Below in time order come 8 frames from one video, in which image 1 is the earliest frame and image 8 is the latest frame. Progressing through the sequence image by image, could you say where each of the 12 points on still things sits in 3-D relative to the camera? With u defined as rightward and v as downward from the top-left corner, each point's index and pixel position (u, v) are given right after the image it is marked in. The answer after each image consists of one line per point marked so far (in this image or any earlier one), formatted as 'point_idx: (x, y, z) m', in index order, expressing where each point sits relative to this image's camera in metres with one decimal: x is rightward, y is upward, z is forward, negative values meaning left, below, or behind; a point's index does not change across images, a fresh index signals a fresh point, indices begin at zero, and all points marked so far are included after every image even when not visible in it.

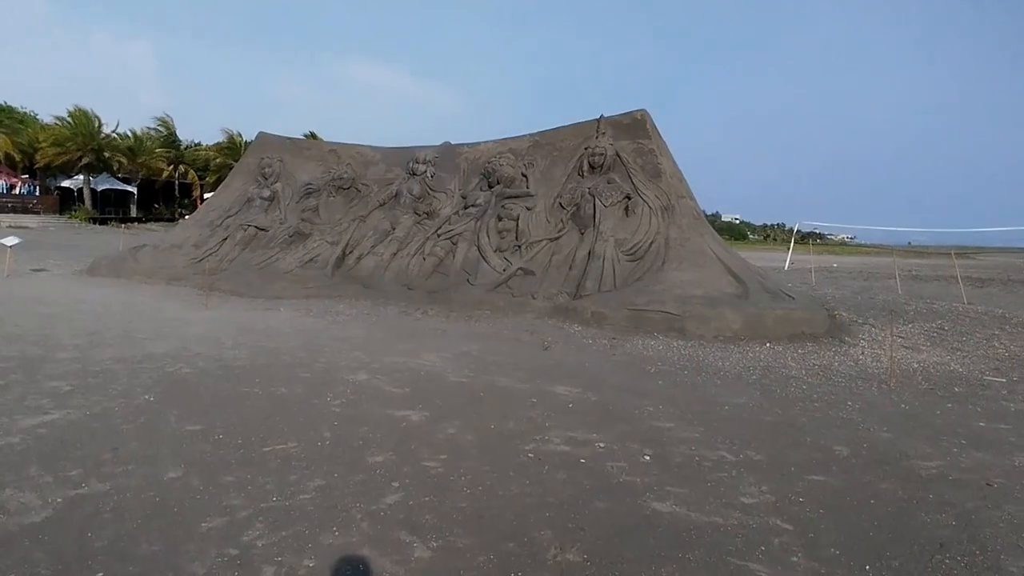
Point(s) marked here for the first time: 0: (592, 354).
0: (+0.4, -0.3, +5.4) m
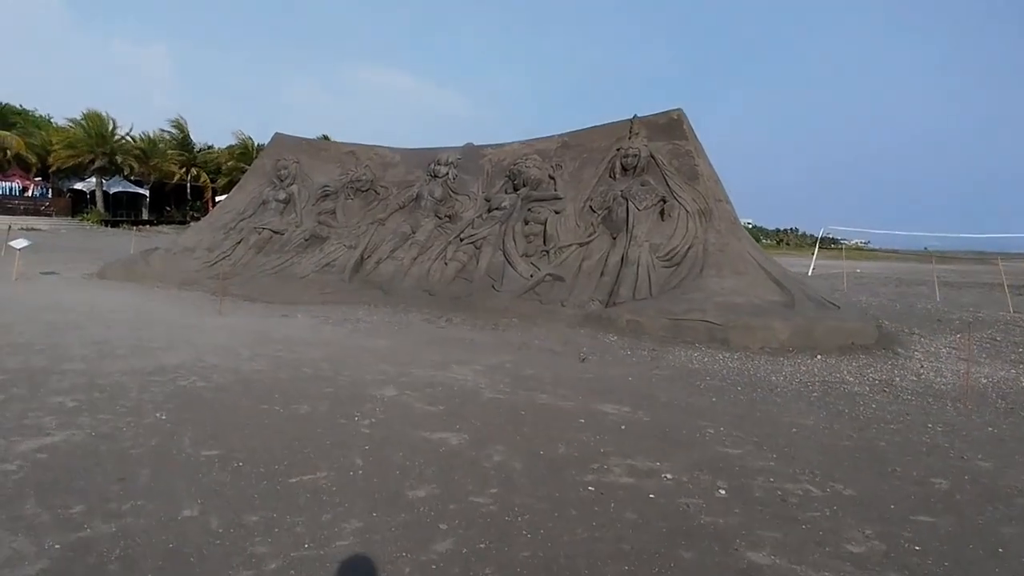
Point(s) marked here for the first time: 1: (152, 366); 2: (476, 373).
0: (+0.5, -0.4, +5.0) m
1: (-1.3, -0.3, +4.1) m
2: (-0.1, -0.3, +4.4) m
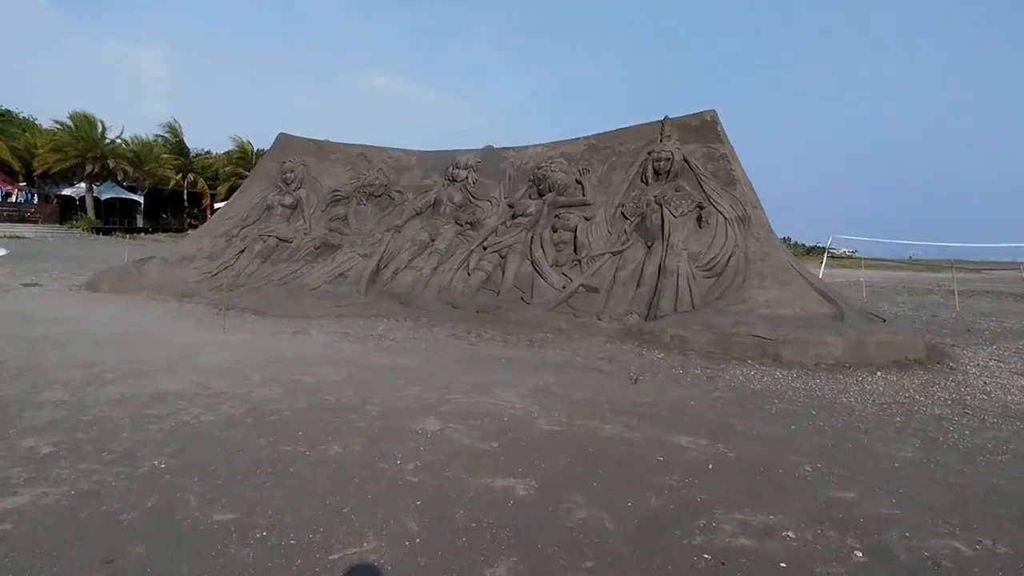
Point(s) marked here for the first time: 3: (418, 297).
0: (+0.7, -0.4, +4.5) m
1: (-1.1, -0.3, +3.5) m
2: (0.0, -0.4, +3.9) m
3: (-0.6, -0.1, +6.8) m
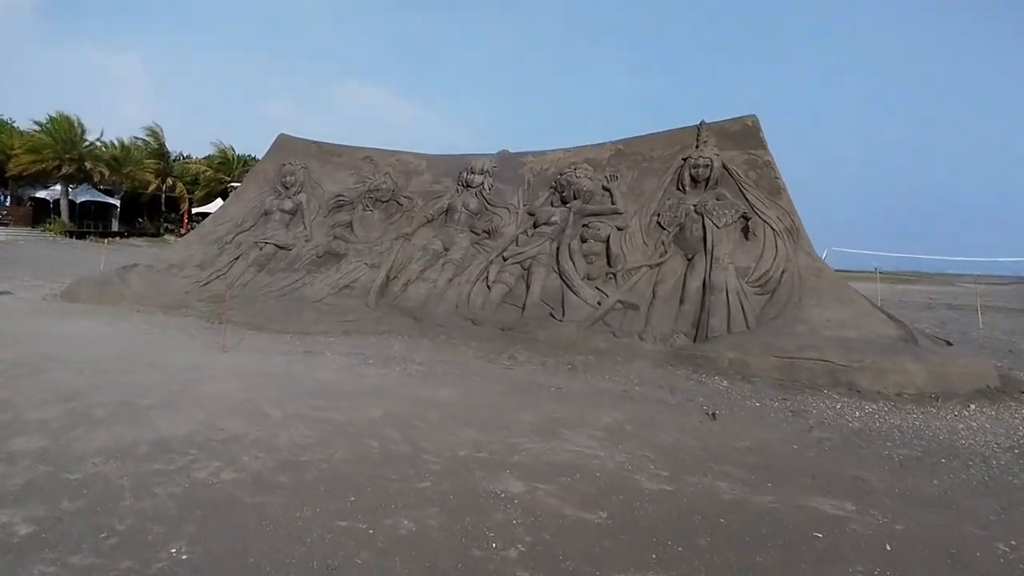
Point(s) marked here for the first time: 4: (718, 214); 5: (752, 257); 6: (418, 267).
0: (+0.9, -0.5, +3.8) m
1: (-0.9, -0.4, +2.8) m
2: (+0.3, -0.5, +3.2) m
3: (-0.4, -0.1, +6.1) m
4: (+1.1, +0.4, +5.8) m
5: (+1.2, +0.2, +5.7) m
6: (-0.5, +0.1, +6.5) m
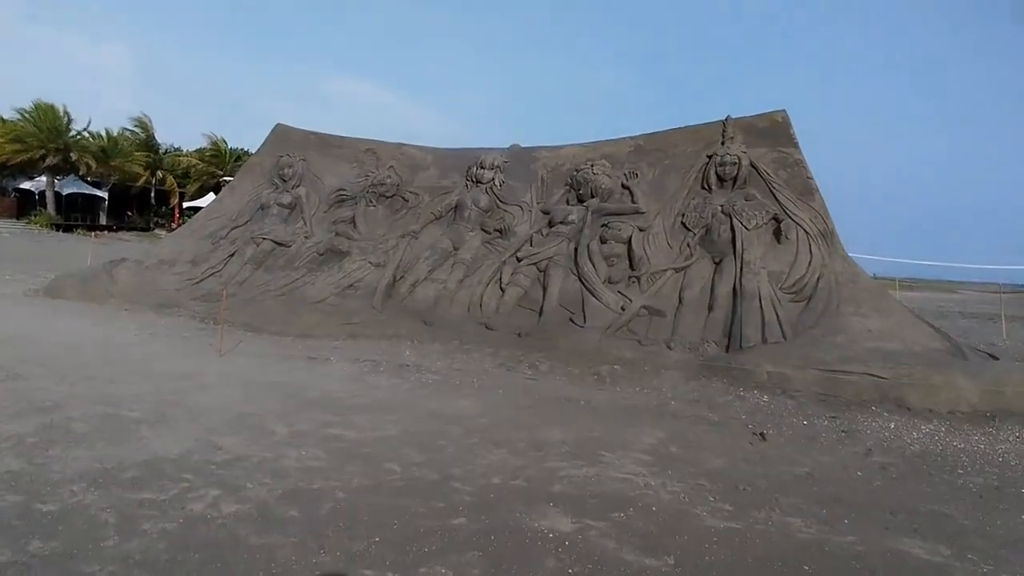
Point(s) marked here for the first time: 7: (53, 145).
0: (+1.0, -0.5, +3.5) m
1: (-0.8, -0.4, +2.5) m
2: (+0.3, -0.5, +2.8) m
3: (-0.4, -0.1, +5.8) m
4: (+1.2, +0.4, +5.5) m
5: (+1.3, +0.1, +5.4) m
6: (-0.5, +0.1, +6.1) m
7: (-8.1, +2.5, +19.8) m
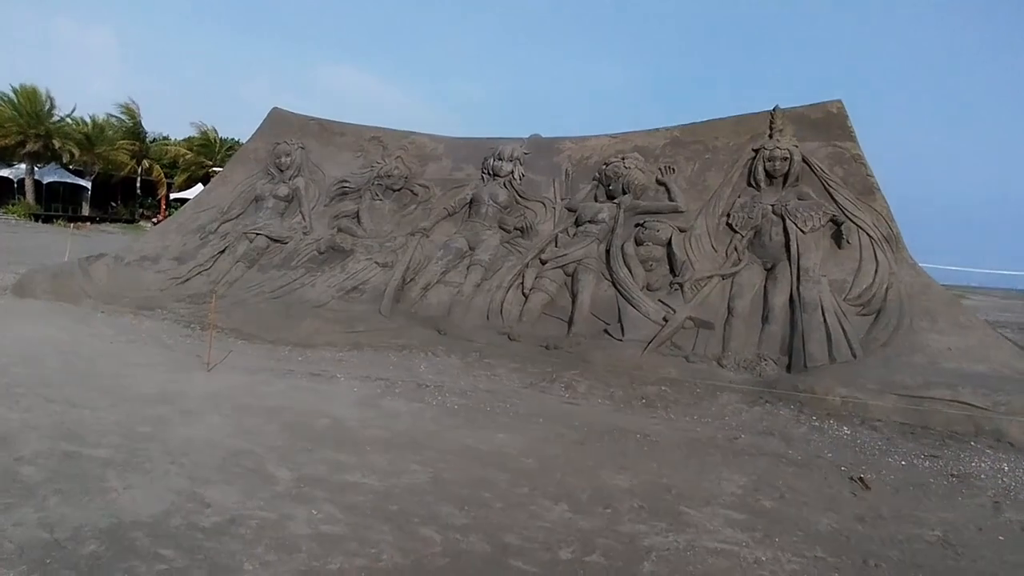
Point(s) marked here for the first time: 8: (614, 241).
0: (+1.1, -0.5, +2.8) m
1: (-0.7, -0.4, +1.8) m
2: (+0.5, -0.5, +2.2) m
3: (-0.2, -0.2, +5.2) m
4: (+1.3, +0.3, +4.9) m
5: (+1.4, +0.1, +4.8) m
6: (-0.4, +0.1, +5.5) m
7: (-8.1, +2.6, +19.1) m
8: (+0.5, +0.2, +5.2) m
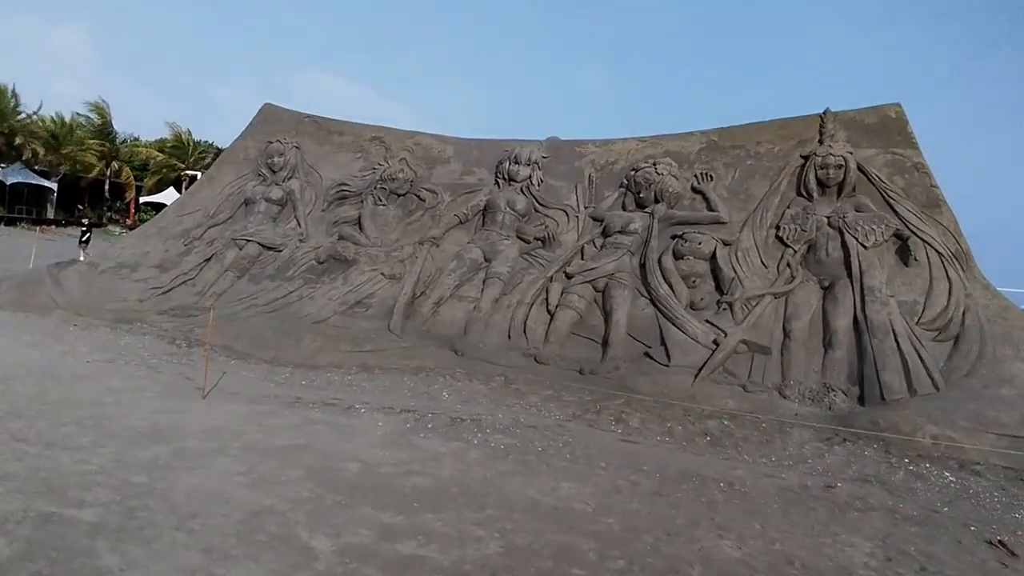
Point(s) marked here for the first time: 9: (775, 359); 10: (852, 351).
0: (+1.3, -0.6, +2.3) m
1: (-0.5, -0.4, +1.3) m
2: (+0.7, -0.5, +1.7) m
3: (-0.1, -0.2, +4.6) m
4: (+1.4, +0.2, +4.4) m
5: (+1.6, 0.0, +4.3) m
6: (-0.3, 0.0, +5.0) m
7: (-8.4, +2.5, +18.4) m
8: (+0.6, +0.1, +4.7) m
9: (+1.0, -0.3, +4.1) m
10: (+1.2, -0.2, +4.0) m
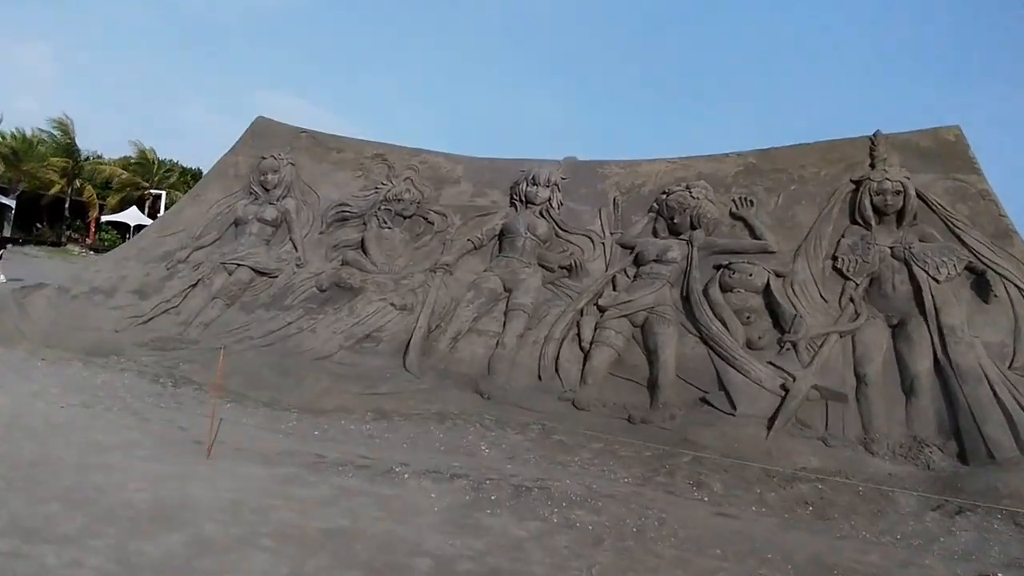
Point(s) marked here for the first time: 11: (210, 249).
0: (+1.5, -0.7, +1.9) m
1: (-0.2, -0.5, +0.7) m
2: (+0.9, -0.6, +1.2) m
3: (0.0, -0.4, +4.1) m
4: (+1.5, +0.1, +3.9) m
5: (+1.7, -0.1, +3.8) m
6: (-0.2, -0.1, +4.5) m
7: (-8.8, +2.2, +17.5) m
8: (+0.7, 0.0, +4.2) m
9: (+1.1, -0.4, +3.7) m
10: (+1.4, -0.4, +3.6) m
11: (-1.4, +0.2, +5.2) m
